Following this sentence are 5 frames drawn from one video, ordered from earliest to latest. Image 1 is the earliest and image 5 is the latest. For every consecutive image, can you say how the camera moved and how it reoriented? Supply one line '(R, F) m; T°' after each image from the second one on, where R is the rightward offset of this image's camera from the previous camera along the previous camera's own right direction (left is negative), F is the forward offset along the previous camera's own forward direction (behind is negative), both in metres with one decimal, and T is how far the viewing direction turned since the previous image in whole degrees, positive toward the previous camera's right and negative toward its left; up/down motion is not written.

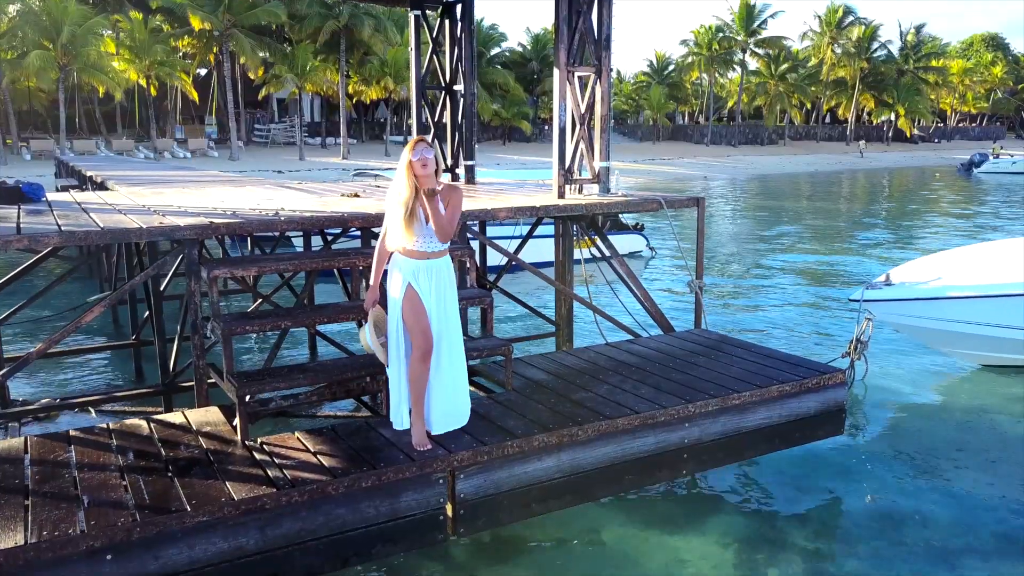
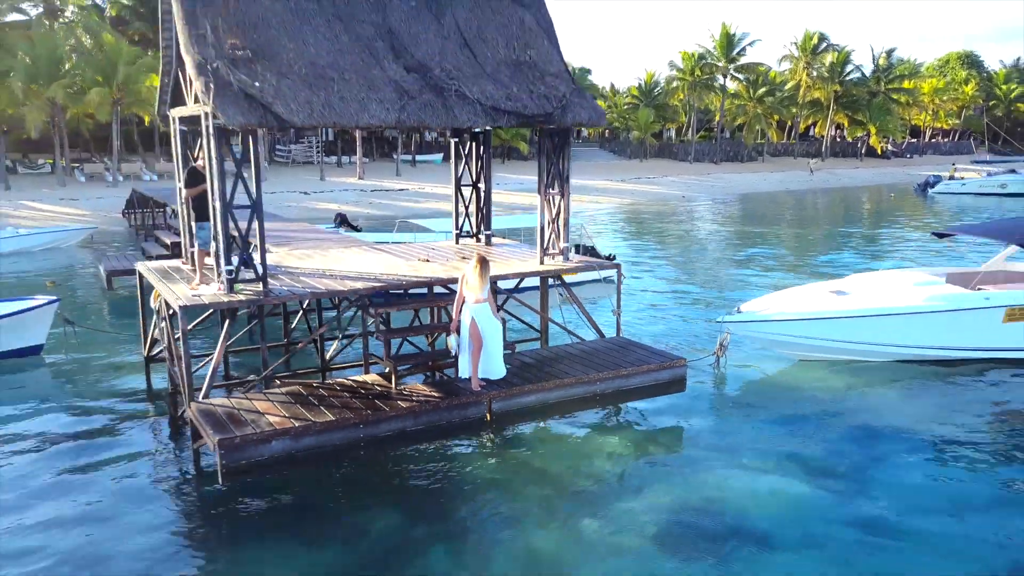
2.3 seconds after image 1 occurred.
(-0.1, -3.5) m; 0°
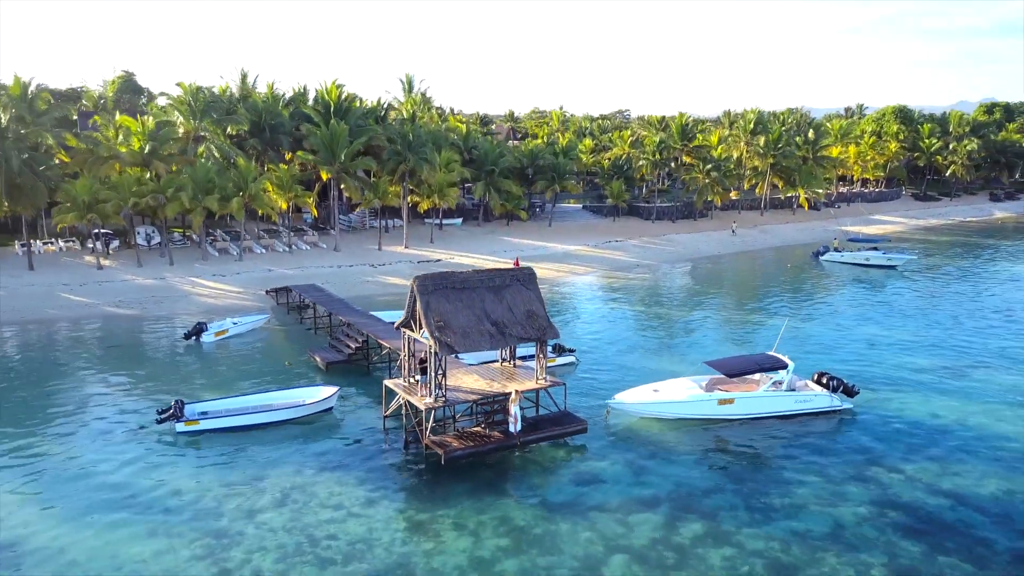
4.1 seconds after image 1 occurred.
(-0.5, -13.0) m; 0°
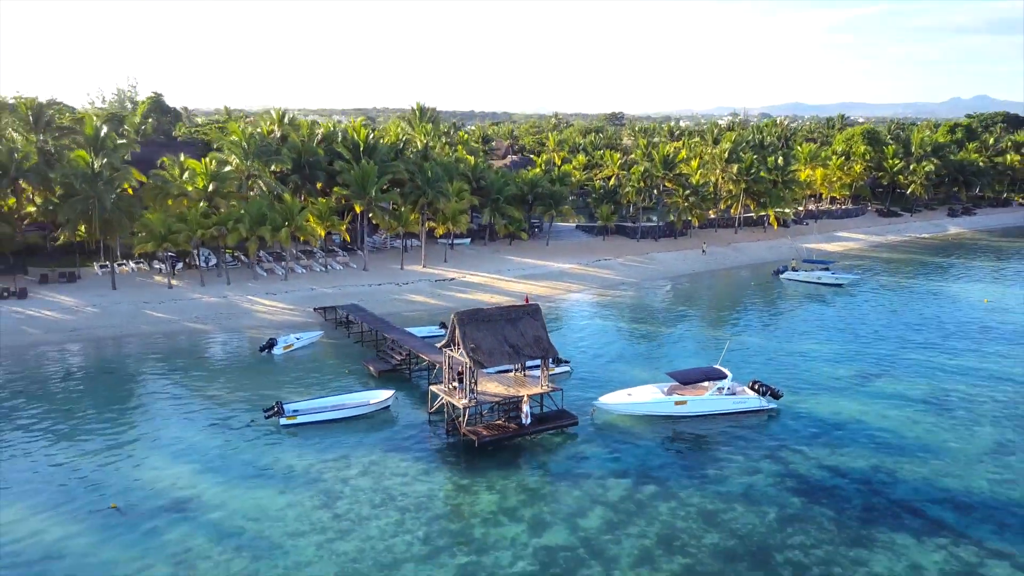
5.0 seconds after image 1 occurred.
(-0.6, -7.7) m; 0°
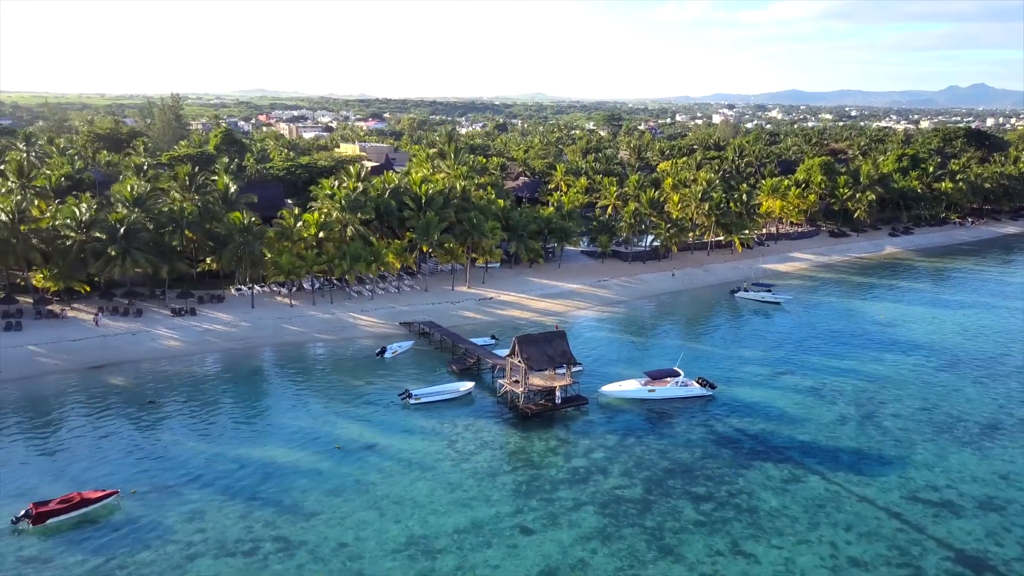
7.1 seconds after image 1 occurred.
(-2.1, -18.3) m; 0°
